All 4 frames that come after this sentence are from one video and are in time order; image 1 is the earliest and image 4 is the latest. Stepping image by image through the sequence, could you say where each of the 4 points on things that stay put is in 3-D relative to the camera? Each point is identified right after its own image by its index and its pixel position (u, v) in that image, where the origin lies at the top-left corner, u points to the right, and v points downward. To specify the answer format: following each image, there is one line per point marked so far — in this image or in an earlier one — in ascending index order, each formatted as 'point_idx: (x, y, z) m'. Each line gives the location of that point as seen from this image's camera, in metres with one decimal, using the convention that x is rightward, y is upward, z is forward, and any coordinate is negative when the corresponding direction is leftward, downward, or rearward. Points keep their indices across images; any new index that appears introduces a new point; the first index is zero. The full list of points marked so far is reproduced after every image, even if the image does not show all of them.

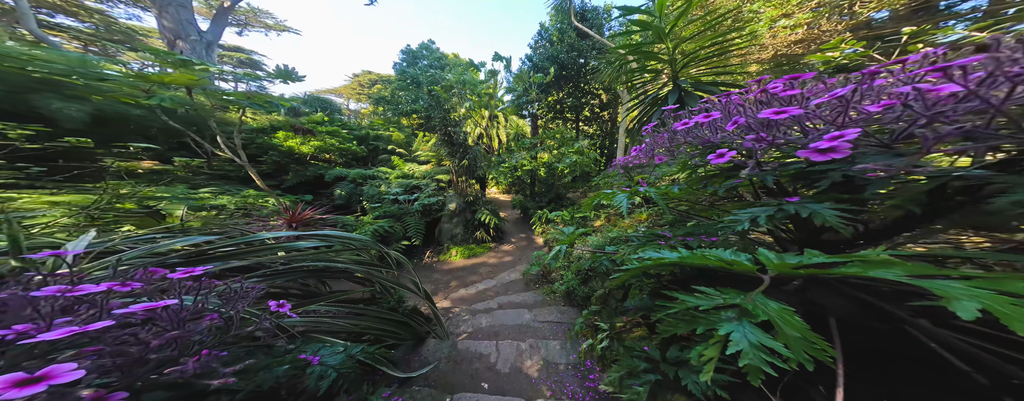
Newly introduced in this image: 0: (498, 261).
0: (-0.3, -1.2, +4.9) m
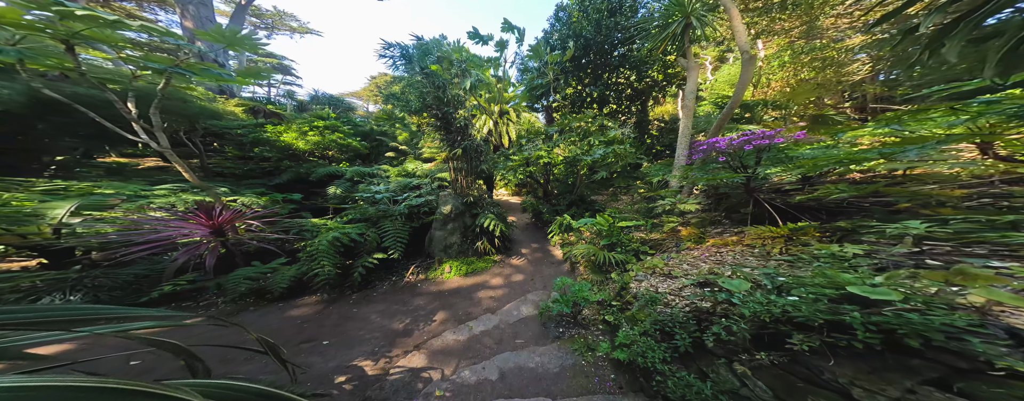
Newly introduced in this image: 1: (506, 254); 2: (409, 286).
0: (-0.1, -1.2, +3.6) m
1: (-0.2, -1.0, +4.3) m
2: (-1.4, -1.2, +3.3) m
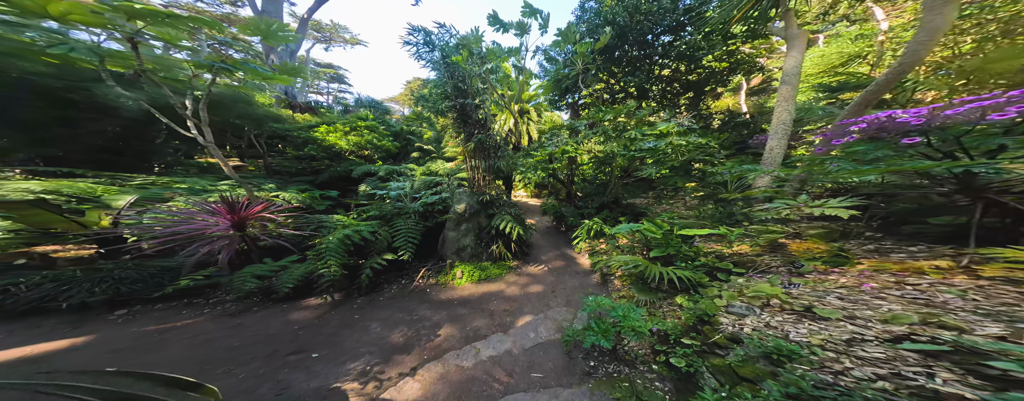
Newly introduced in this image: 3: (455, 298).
0: (+0.1, -1.2, +3.1) m
1: (+0.2, -0.9, +3.8) m
2: (-1.2, -1.1, +3.0) m
3: (-0.7, -1.2, +3.0) m
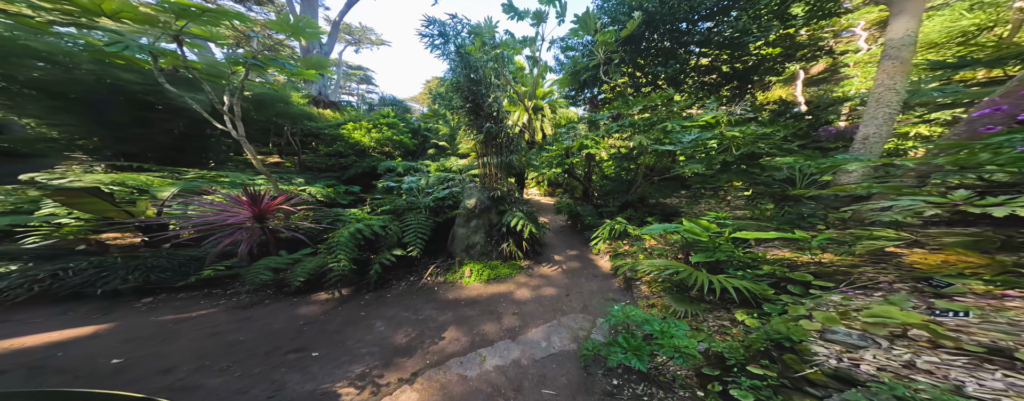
0: (+0.3, -1.1, +2.8) m
1: (+0.4, -0.9, +3.5) m
2: (-1.0, -1.1, +2.9) m
3: (-0.6, -1.1, +2.8) m
